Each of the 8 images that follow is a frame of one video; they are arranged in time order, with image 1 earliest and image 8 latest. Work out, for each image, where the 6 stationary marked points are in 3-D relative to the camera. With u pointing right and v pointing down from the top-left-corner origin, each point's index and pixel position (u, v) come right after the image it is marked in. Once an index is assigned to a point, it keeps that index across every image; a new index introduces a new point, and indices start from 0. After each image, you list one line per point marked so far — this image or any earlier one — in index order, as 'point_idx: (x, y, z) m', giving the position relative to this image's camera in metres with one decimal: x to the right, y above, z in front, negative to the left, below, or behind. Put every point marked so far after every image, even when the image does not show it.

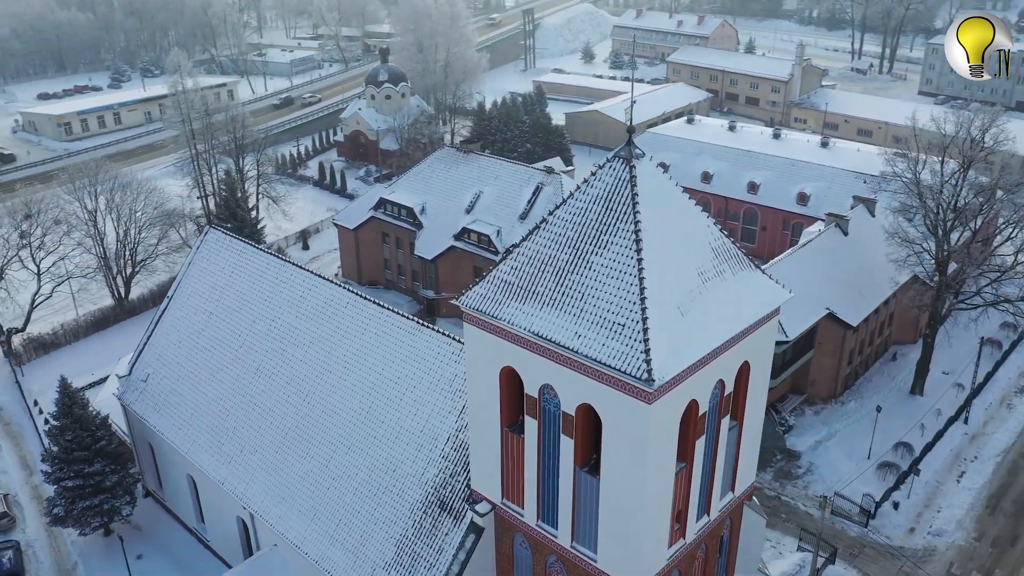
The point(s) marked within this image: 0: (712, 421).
0: (+4.6, -3.1, +19.6) m
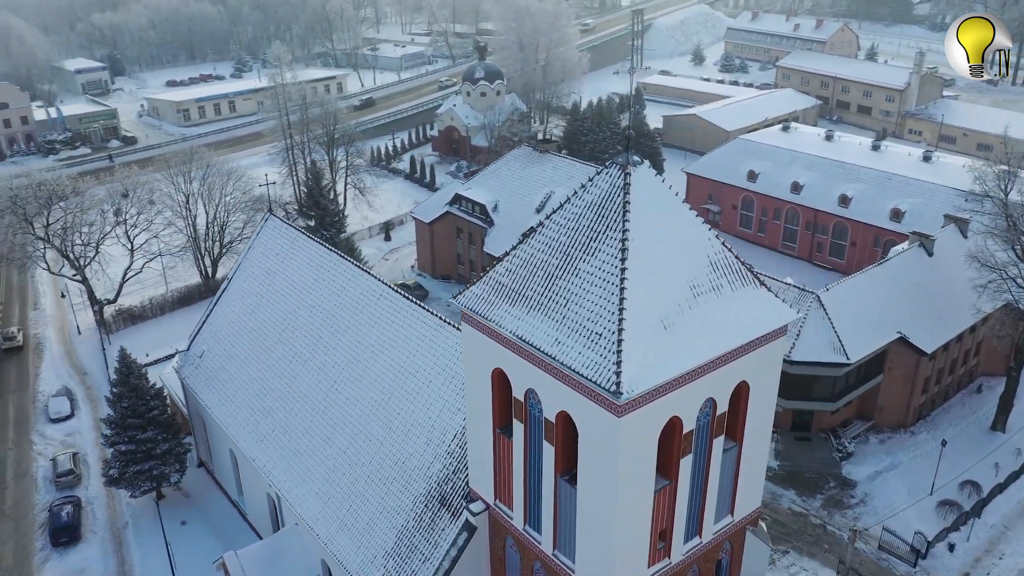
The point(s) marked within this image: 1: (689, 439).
0: (+4.2, -3.4, +18.9) m
1: (+3.8, -3.3, +18.5) m
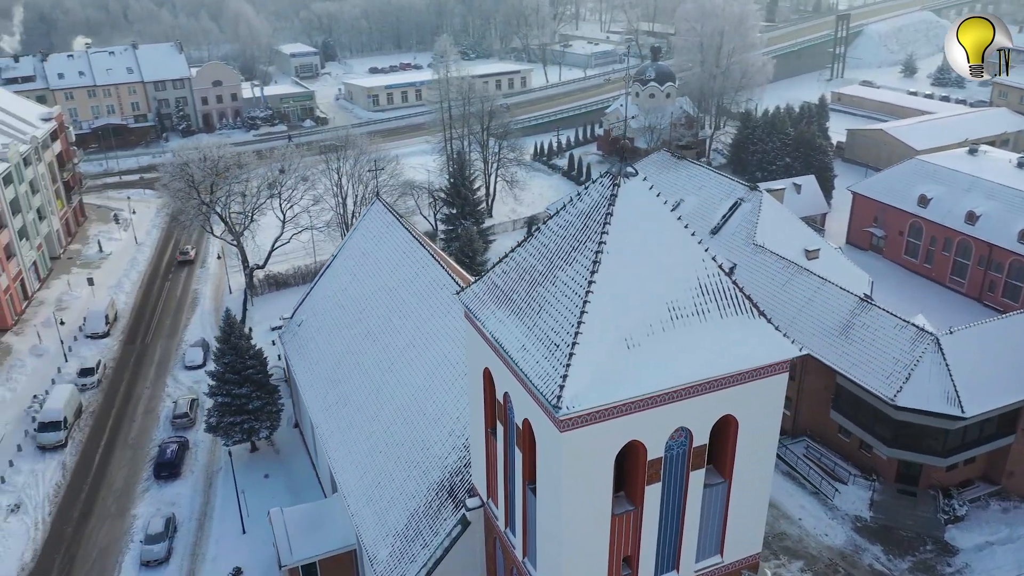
0: (+3.5, -3.9, +18.0) m
1: (+2.9, -3.7, +17.6) m
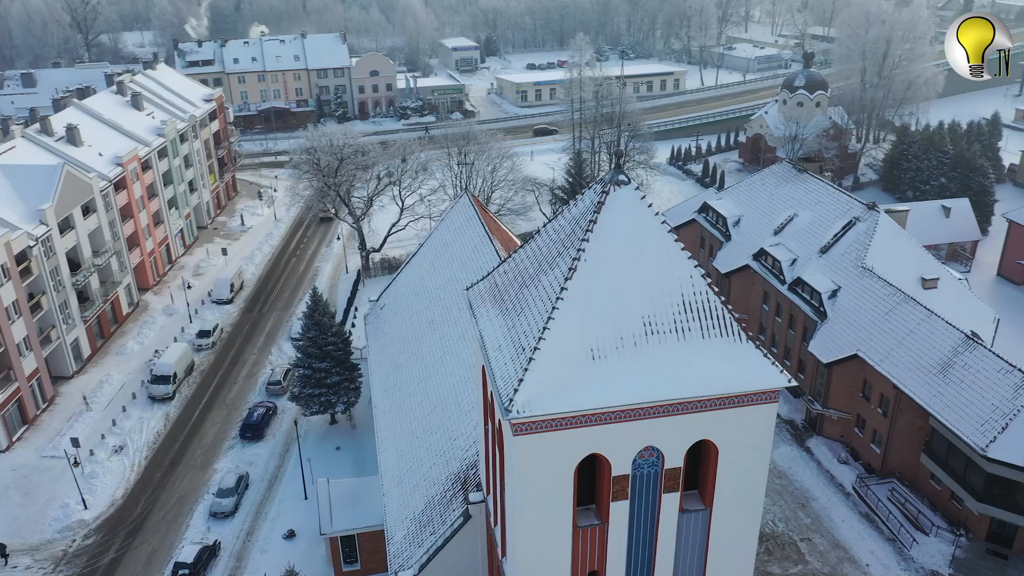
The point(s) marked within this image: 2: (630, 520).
0: (+2.8, -4.1, +17.4) m
1: (+2.2, -3.9, +17.2) m
2: (+2.4, -4.8, +17.6) m
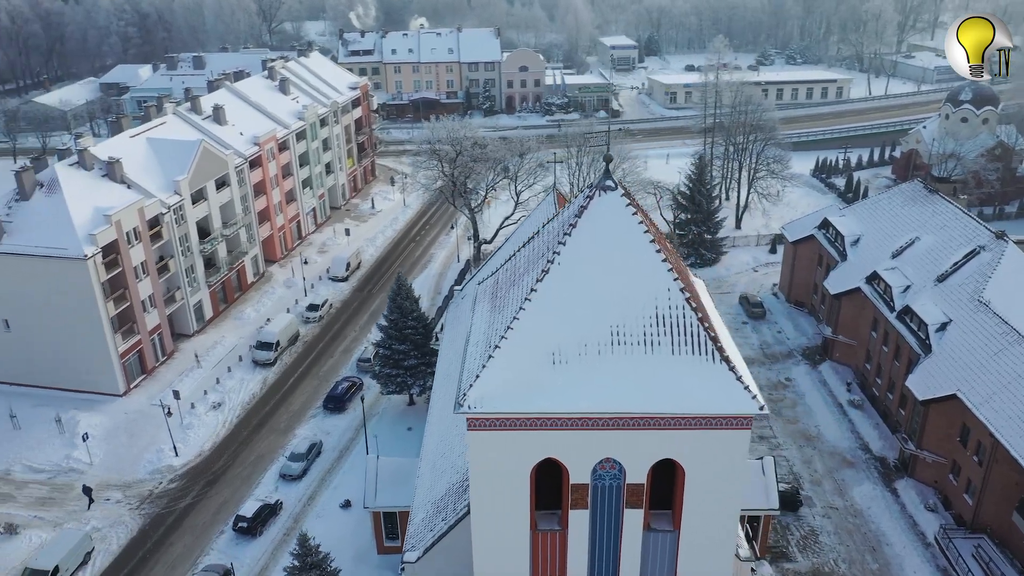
0: (+1.9, -4.3, +17.1) m
1: (+1.4, -4.1, +16.9) m
2: (+1.6, -4.9, +17.3) m
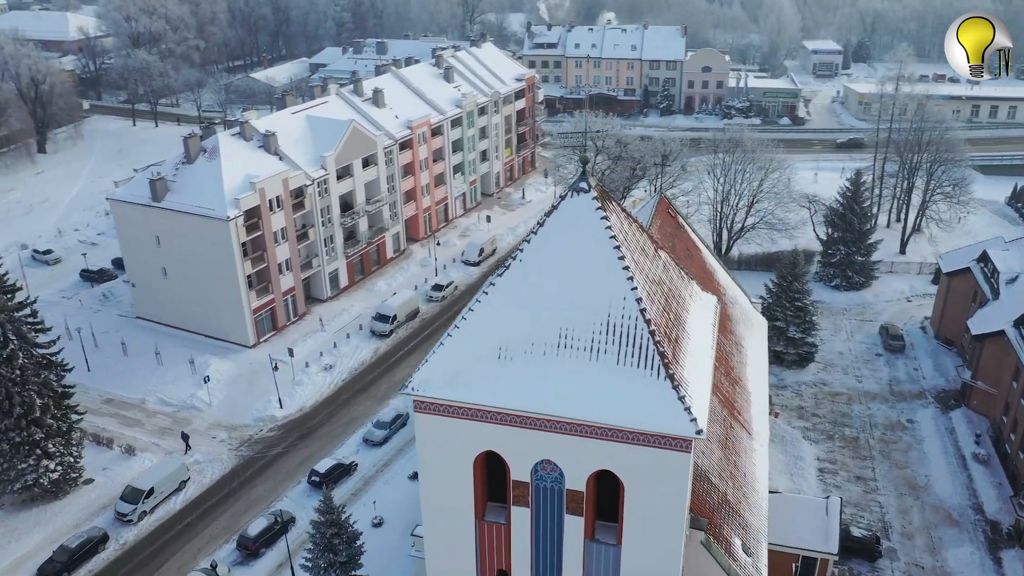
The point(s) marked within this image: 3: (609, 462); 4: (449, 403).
0: (+0.8, -4.3, +17.0) m
1: (+0.2, -4.0, +16.9) m
2: (+0.4, -4.9, +17.3) m
3: (+1.8, -3.3, +16.1) m
4: (-1.2, -2.2, +16.4) m
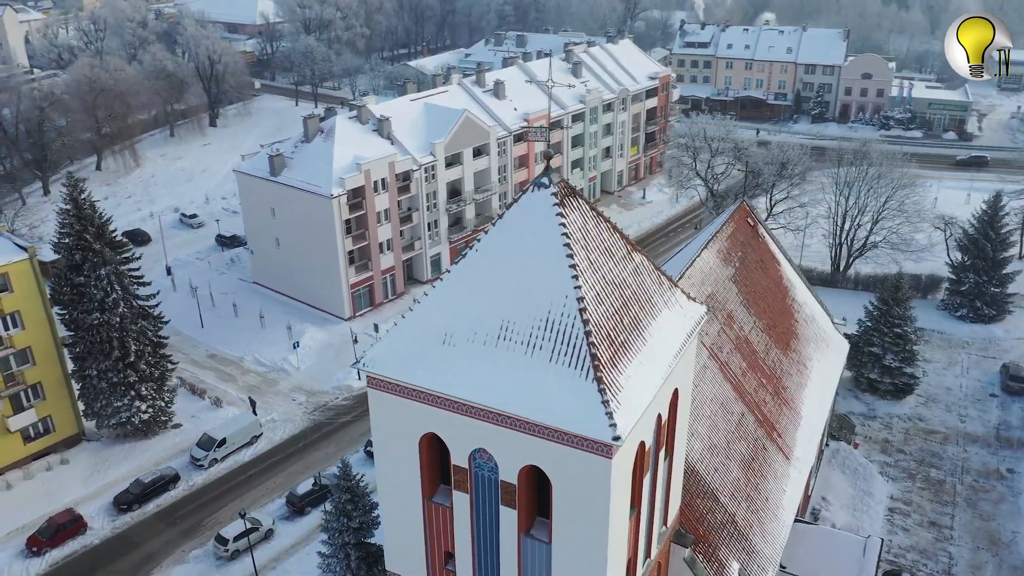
0: (-0.5, -4.2, +17.1) m
1: (-1.0, -3.8, +17.2) m
2: (-0.8, -4.7, +17.5) m
3: (+0.5, -3.2, +16.1) m
4: (-2.3, -1.9, +16.9) m
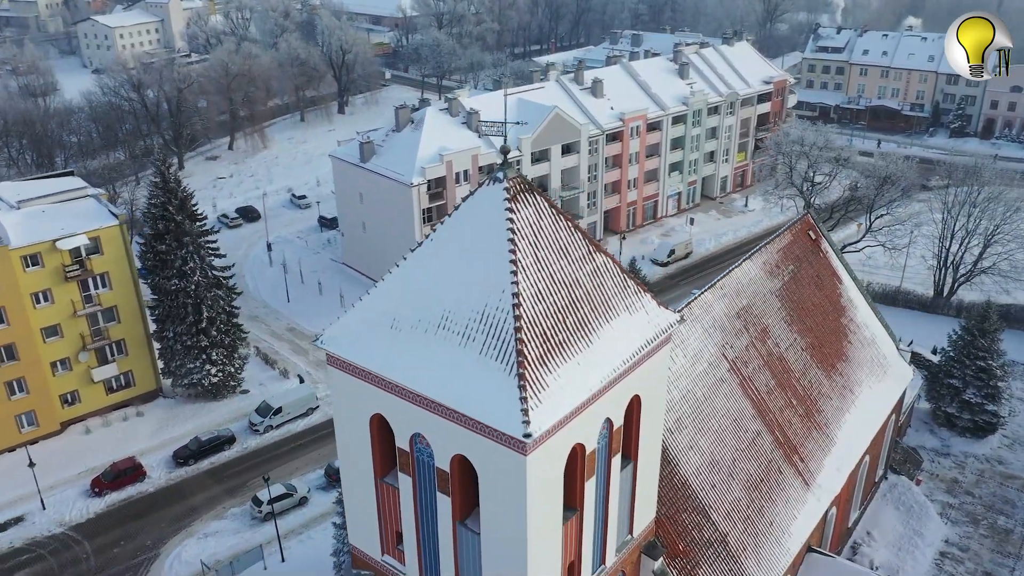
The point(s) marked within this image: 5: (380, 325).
0: (-1.7, -3.9, +17.4) m
1: (-2.2, -3.5, +17.6) m
2: (-2.0, -4.5, +17.8) m
3: (-0.9, -3.0, +16.2) m
4: (-3.4, -1.5, +17.5) m
5: (-2.7, -0.7, +17.3) m
